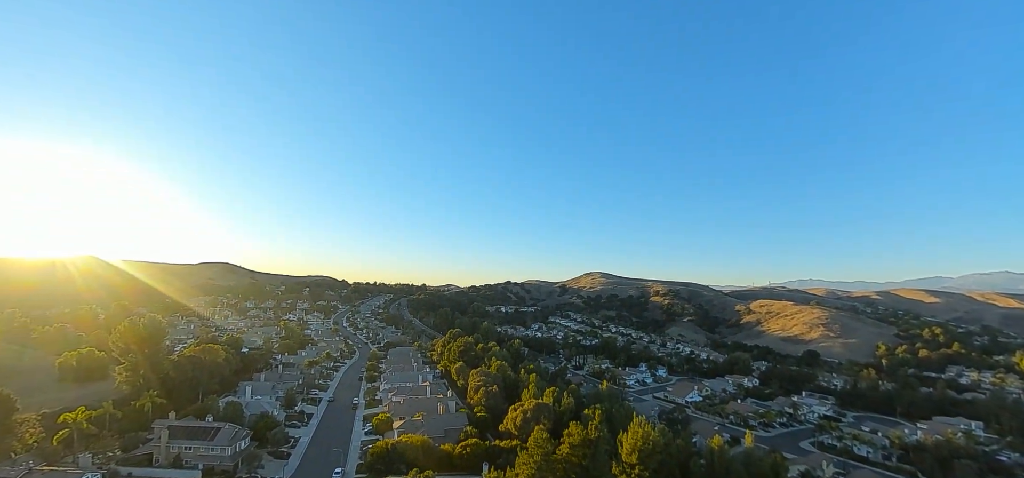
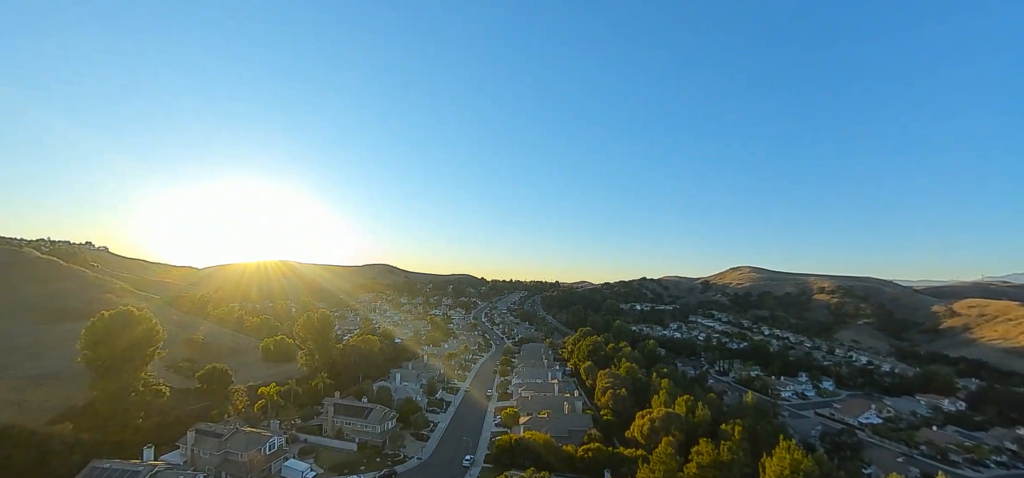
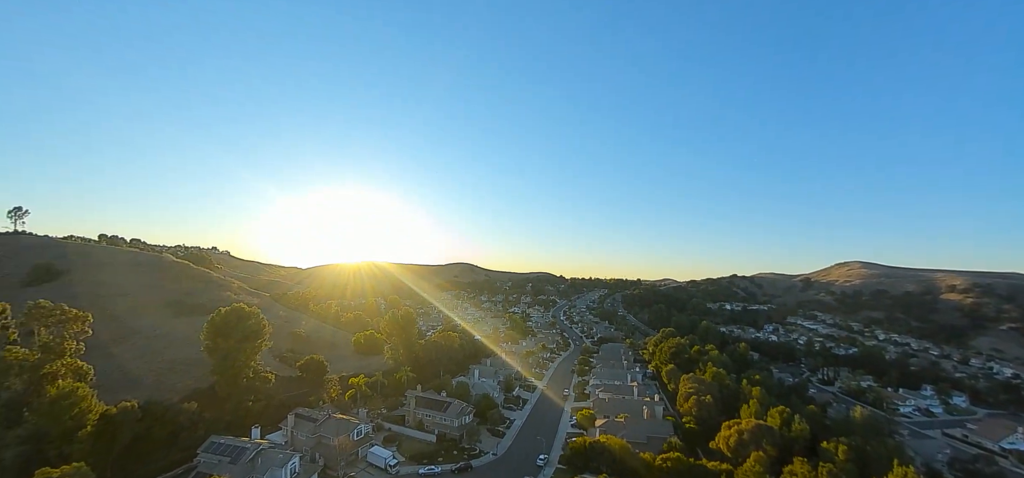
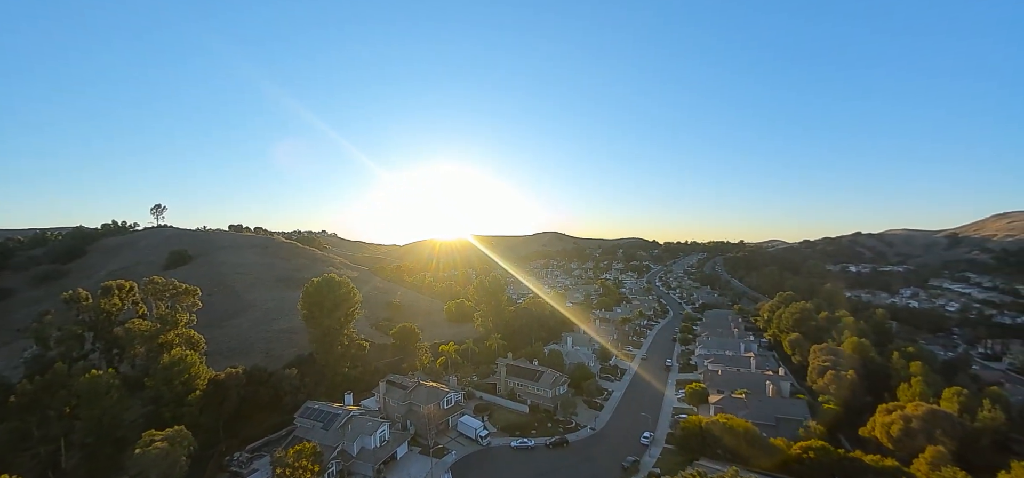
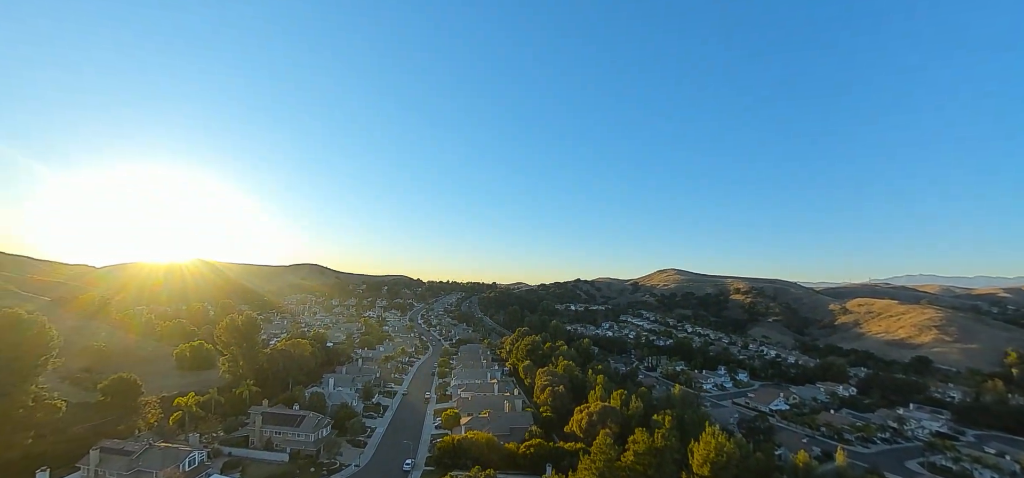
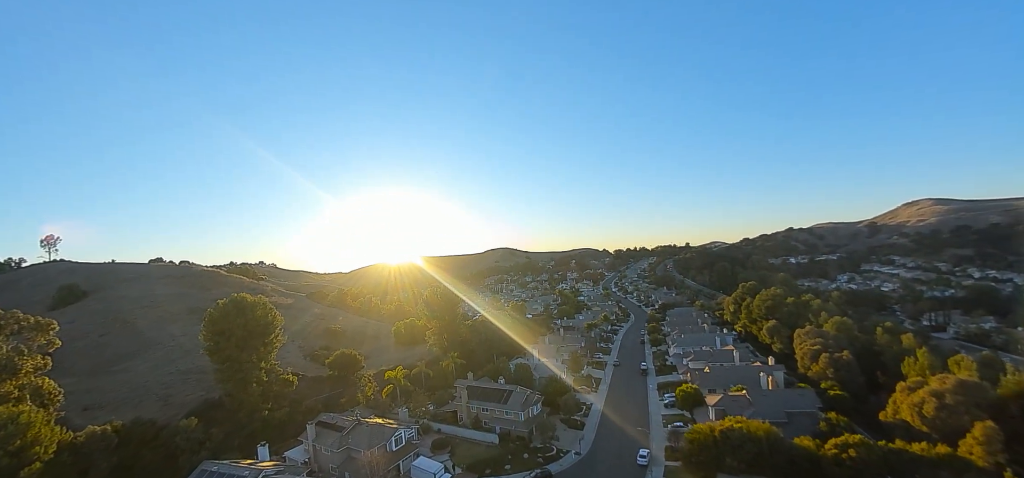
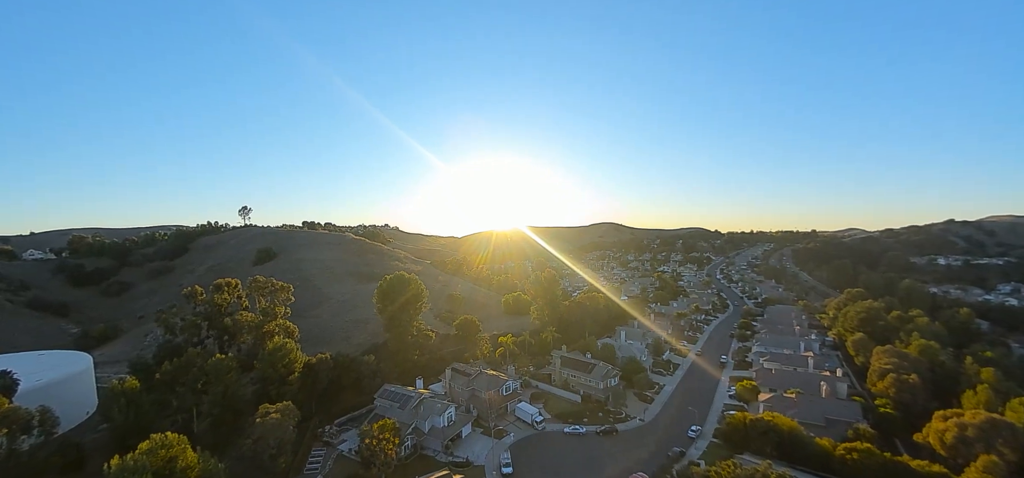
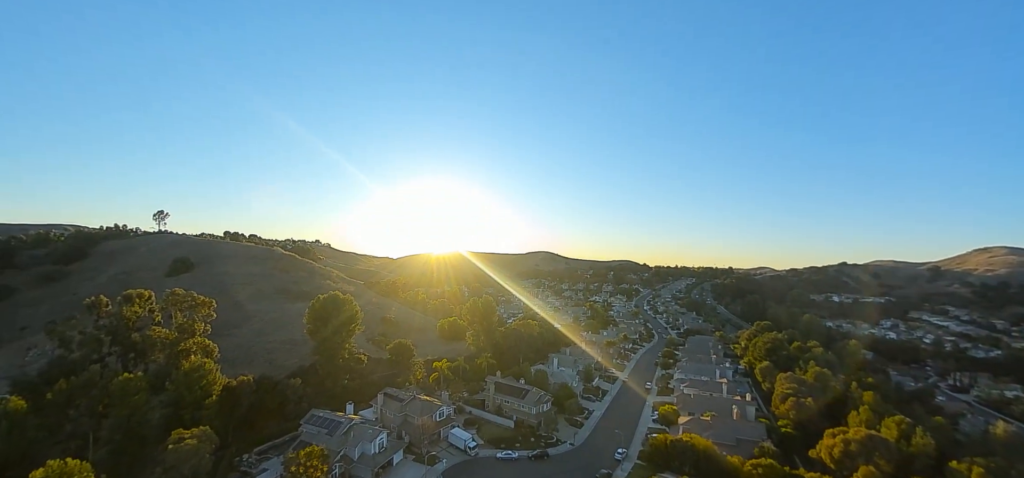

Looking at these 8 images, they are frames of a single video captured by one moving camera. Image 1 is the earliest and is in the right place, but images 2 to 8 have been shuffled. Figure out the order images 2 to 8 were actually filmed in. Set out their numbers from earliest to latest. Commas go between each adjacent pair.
5, 2, 3, 8, 7, 4, 6
